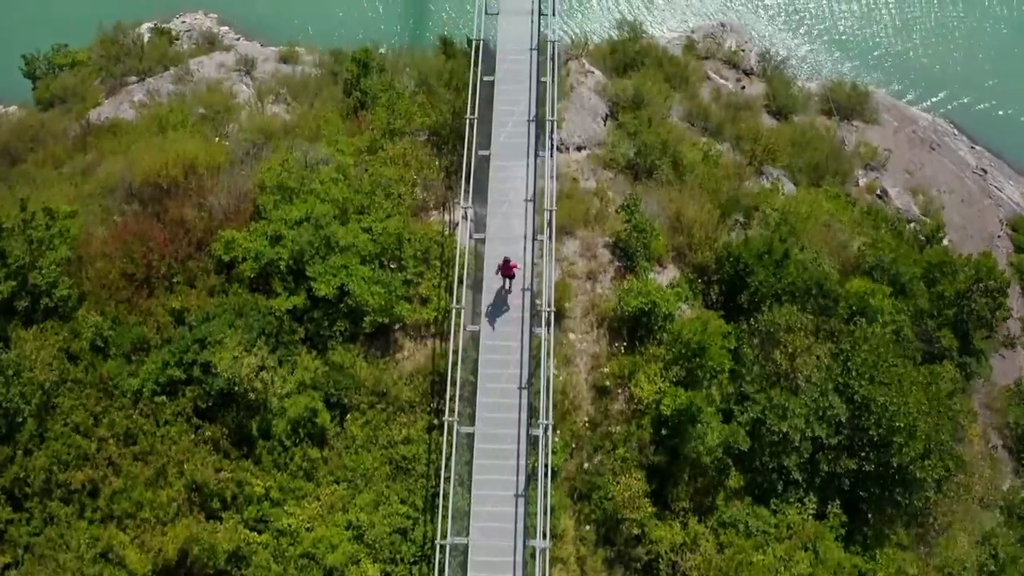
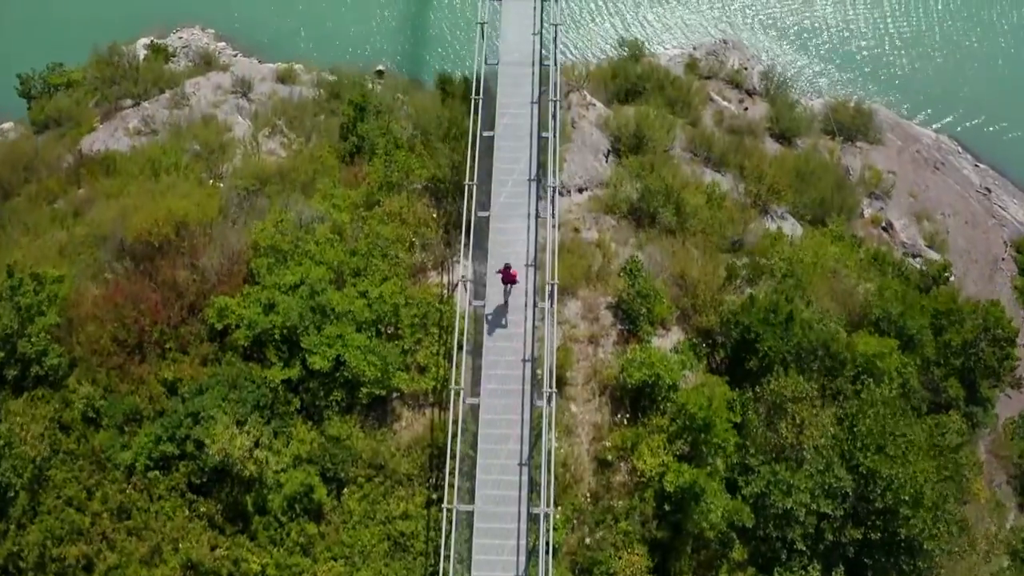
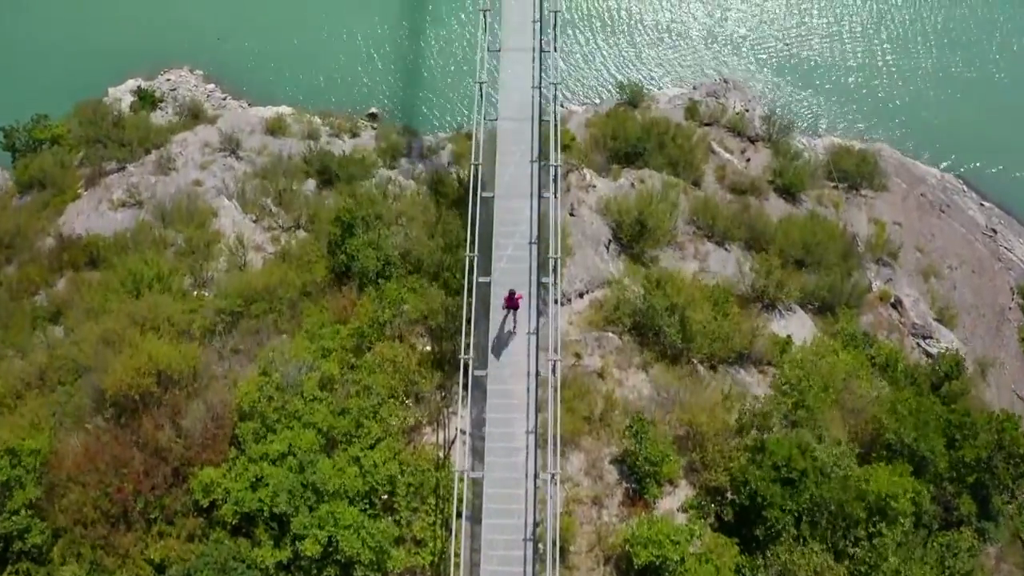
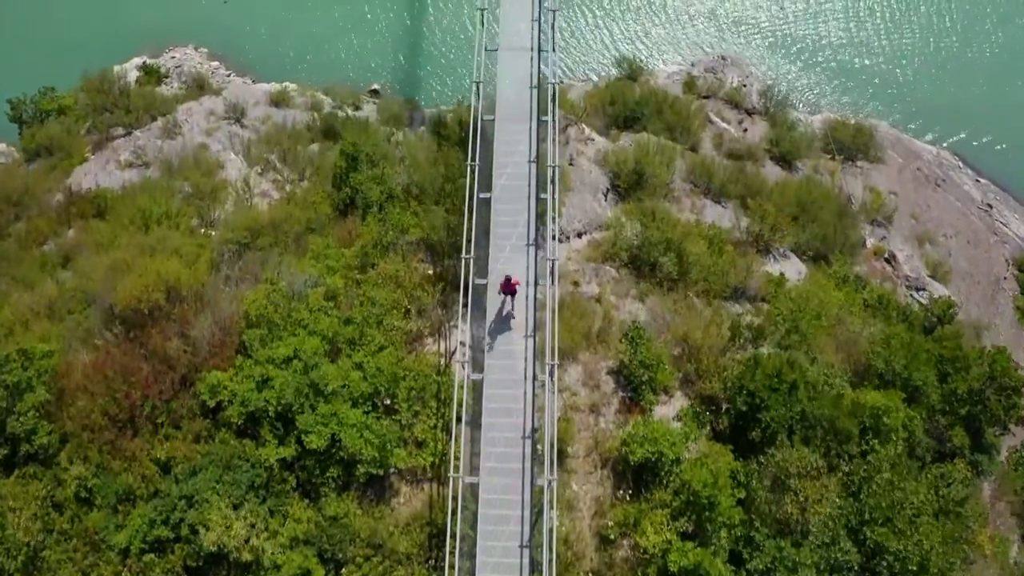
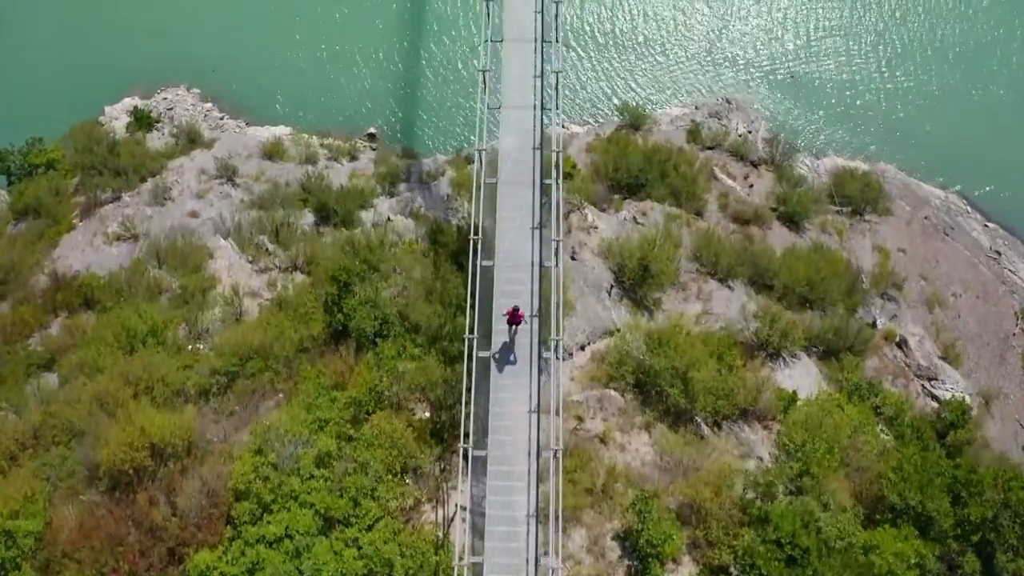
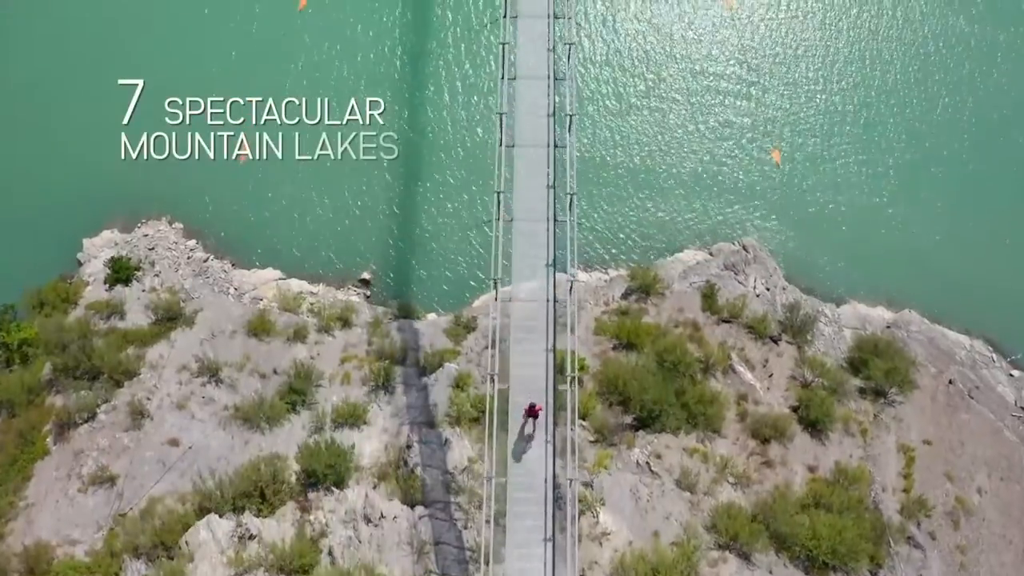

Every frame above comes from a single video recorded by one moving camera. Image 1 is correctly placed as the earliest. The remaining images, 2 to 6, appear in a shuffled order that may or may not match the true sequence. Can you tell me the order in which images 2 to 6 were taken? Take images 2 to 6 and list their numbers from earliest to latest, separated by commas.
2, 4, 3, 5, 6
